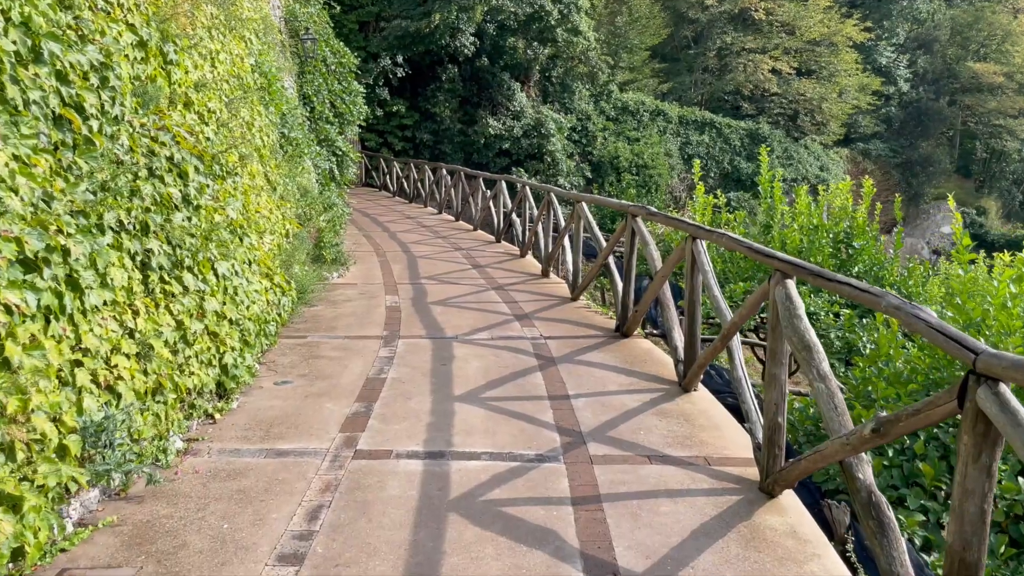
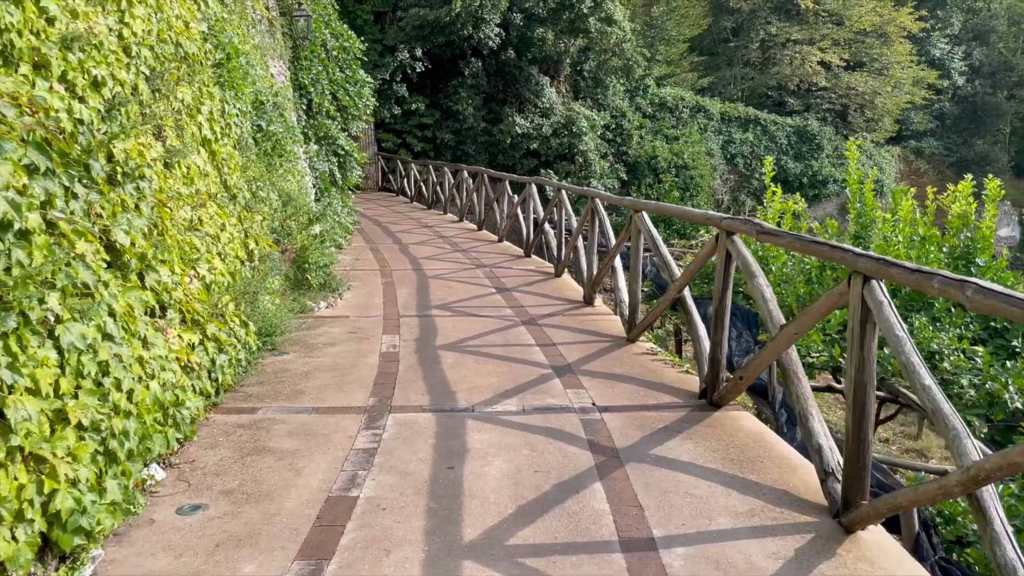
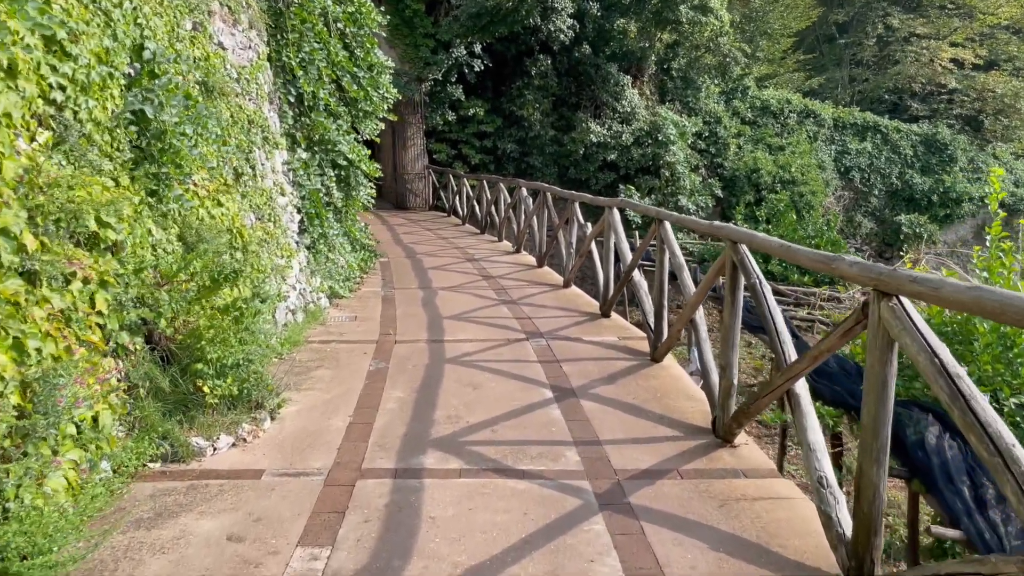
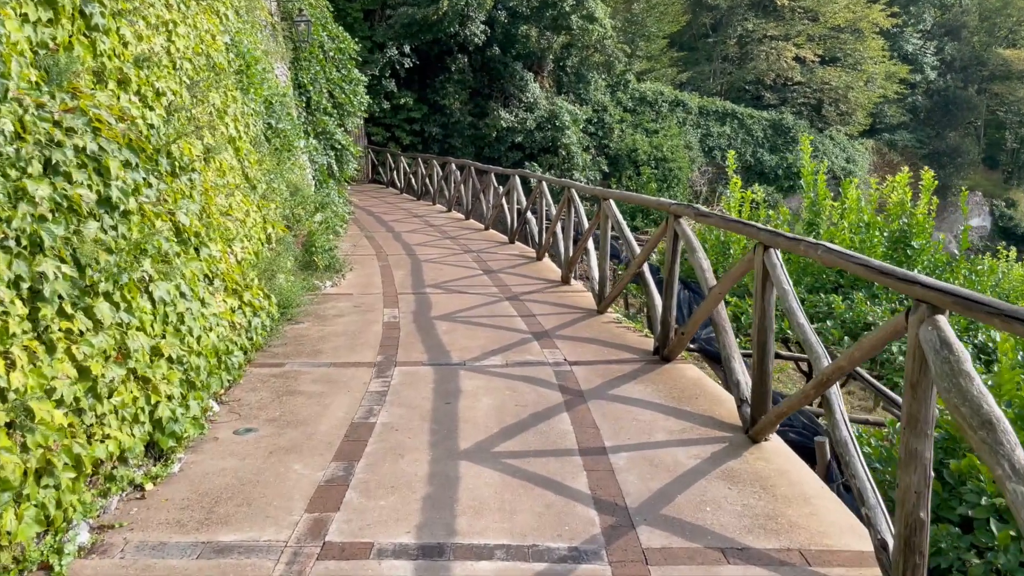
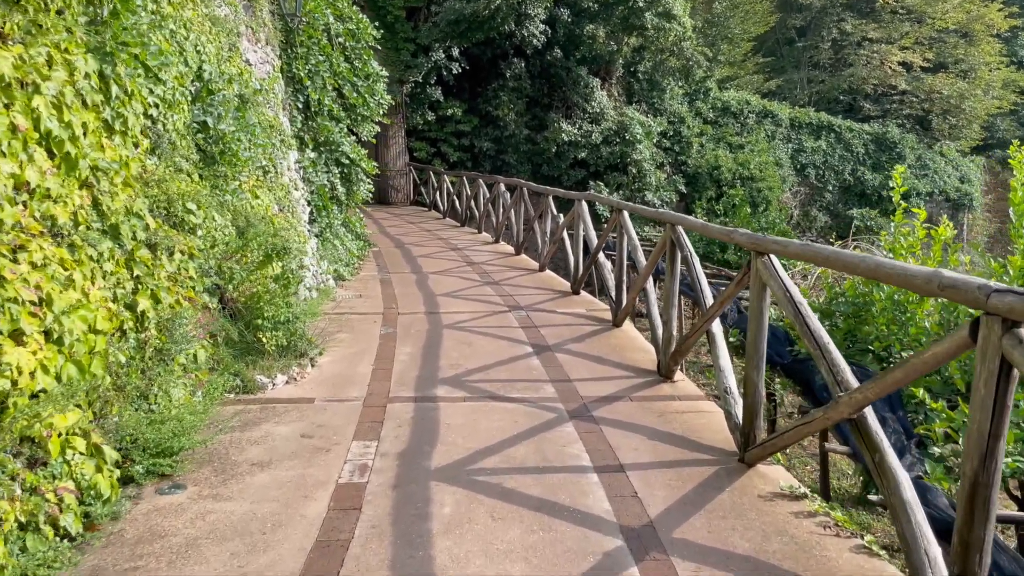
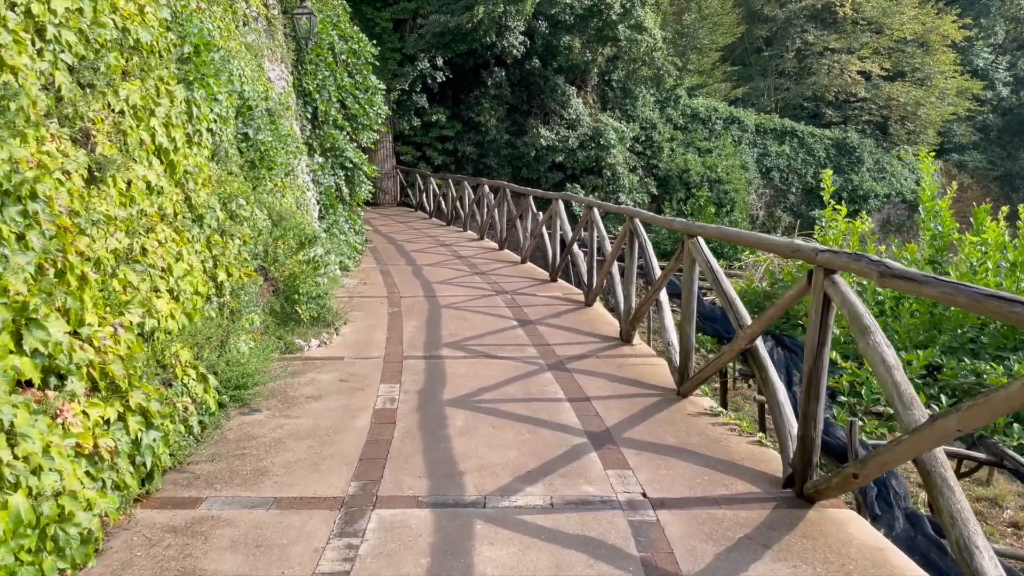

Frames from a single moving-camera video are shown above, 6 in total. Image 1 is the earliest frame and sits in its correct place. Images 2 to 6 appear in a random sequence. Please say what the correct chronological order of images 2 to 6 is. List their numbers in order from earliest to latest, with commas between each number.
4, 2, 6, 5, 3
